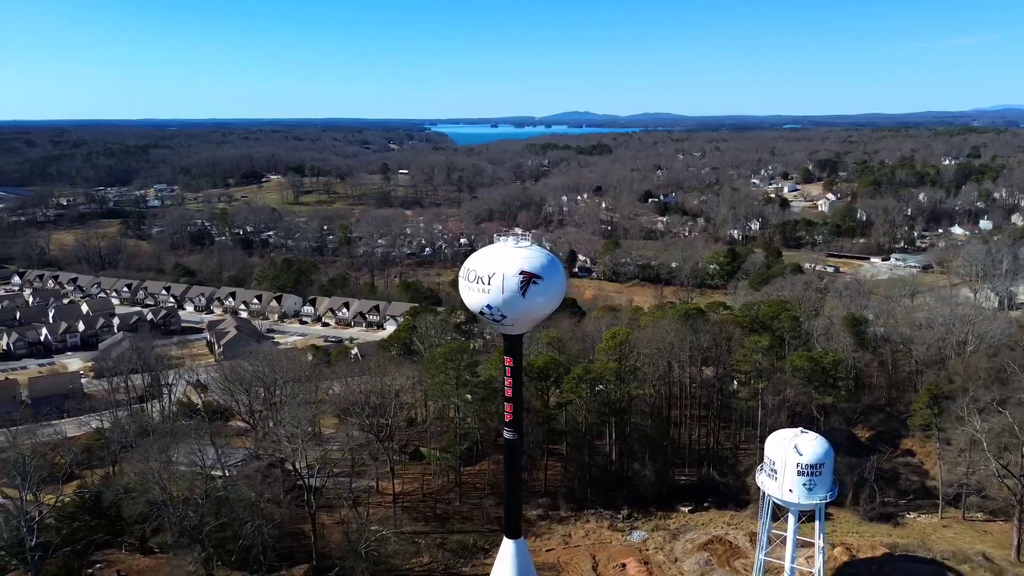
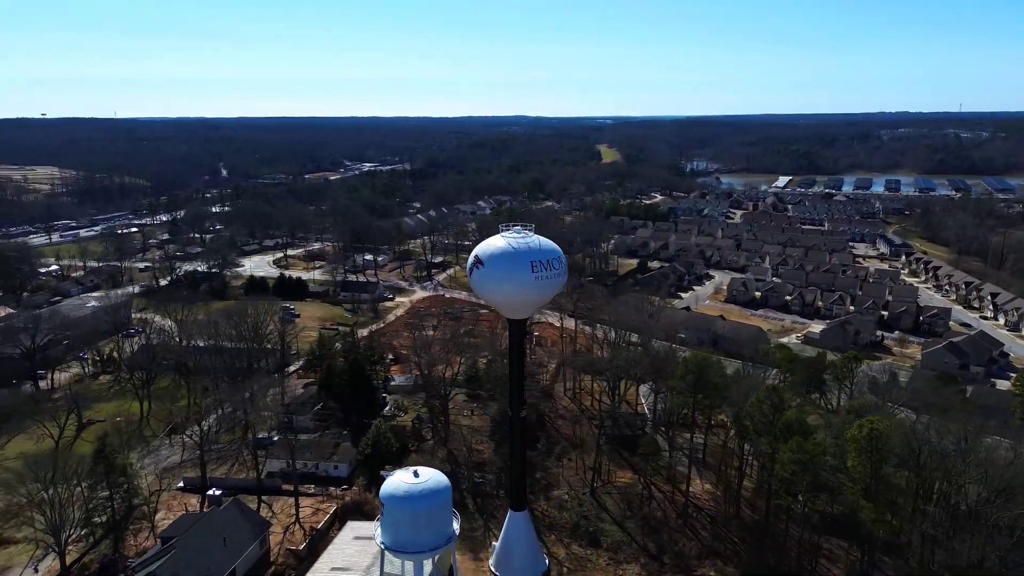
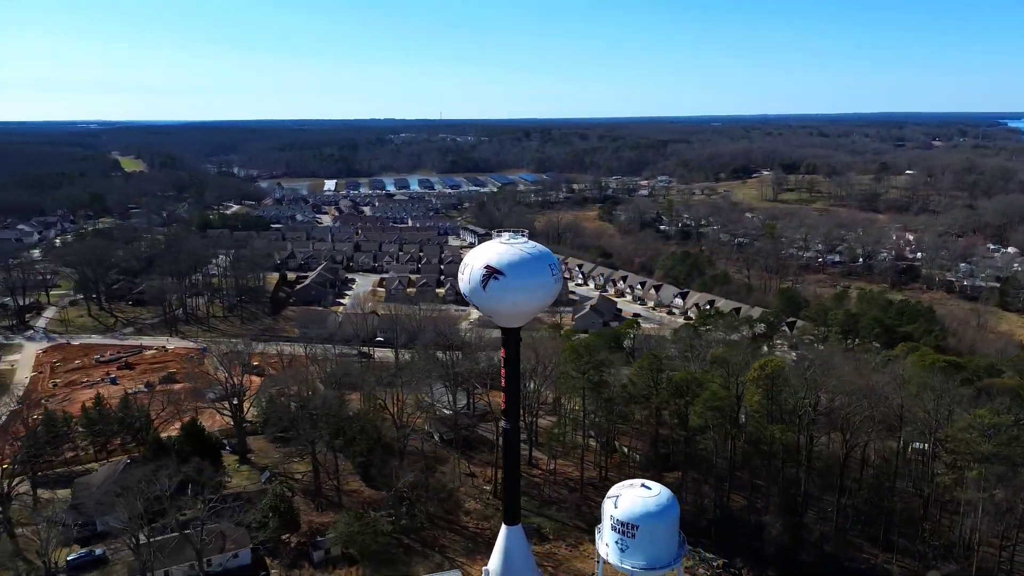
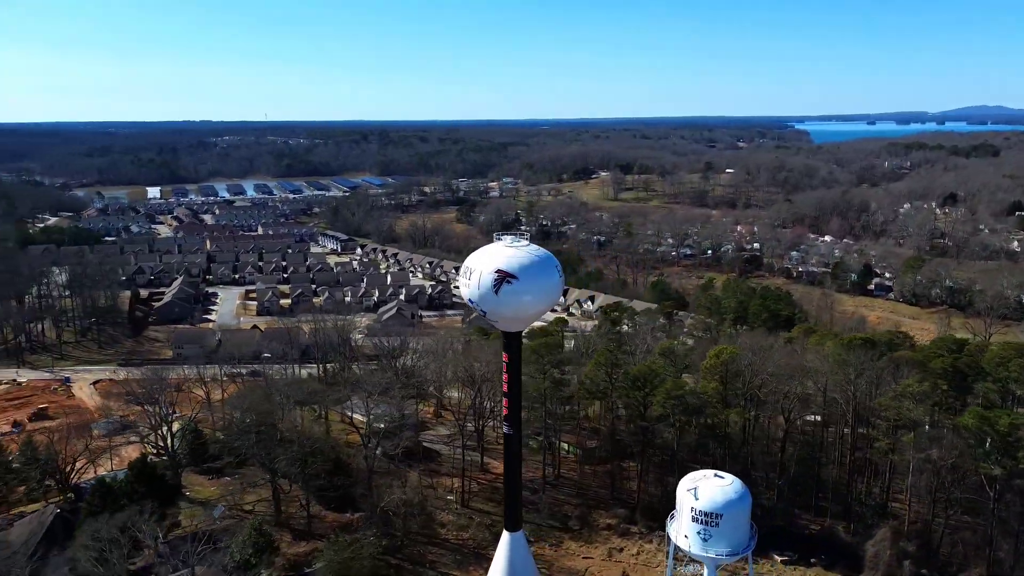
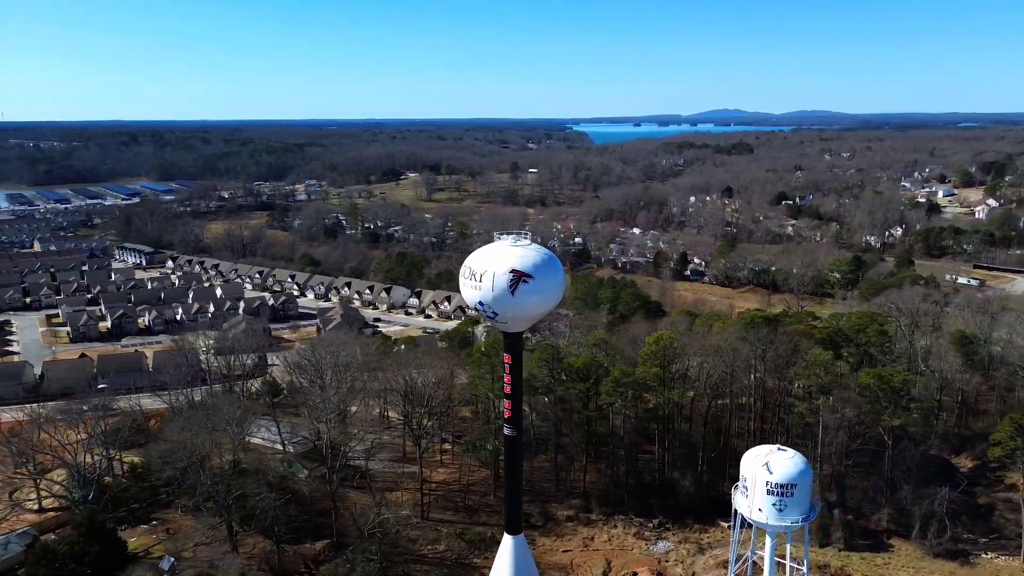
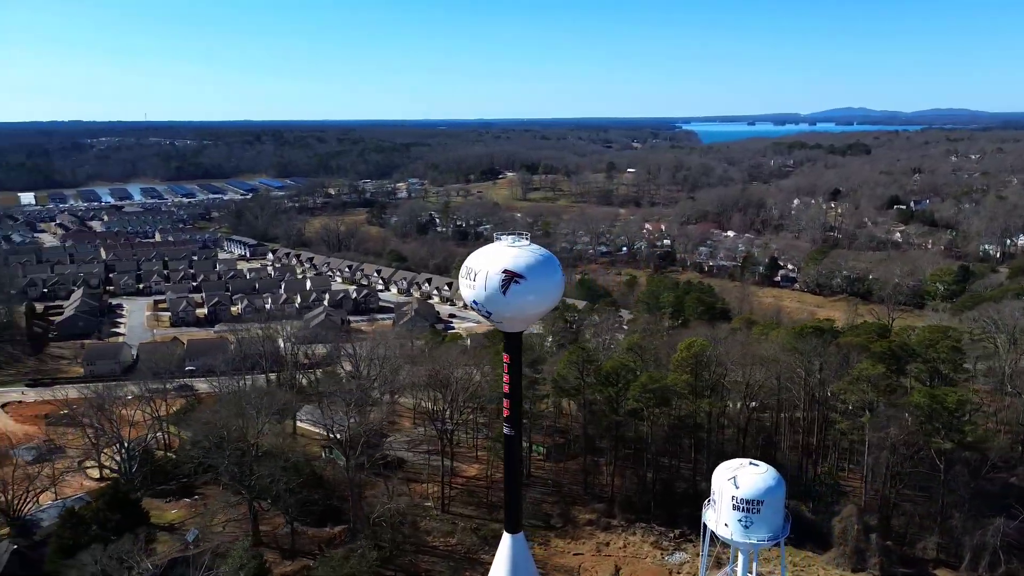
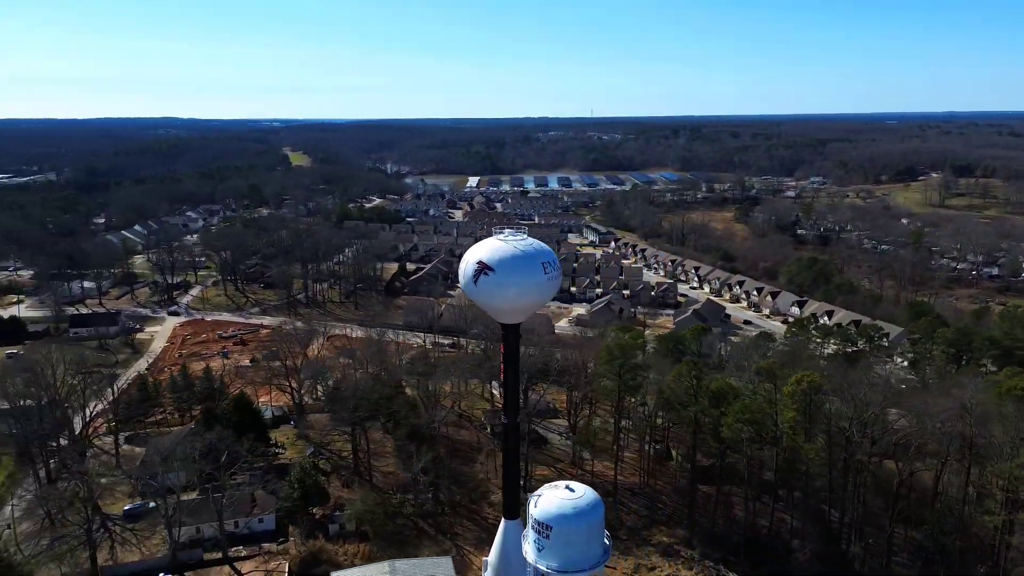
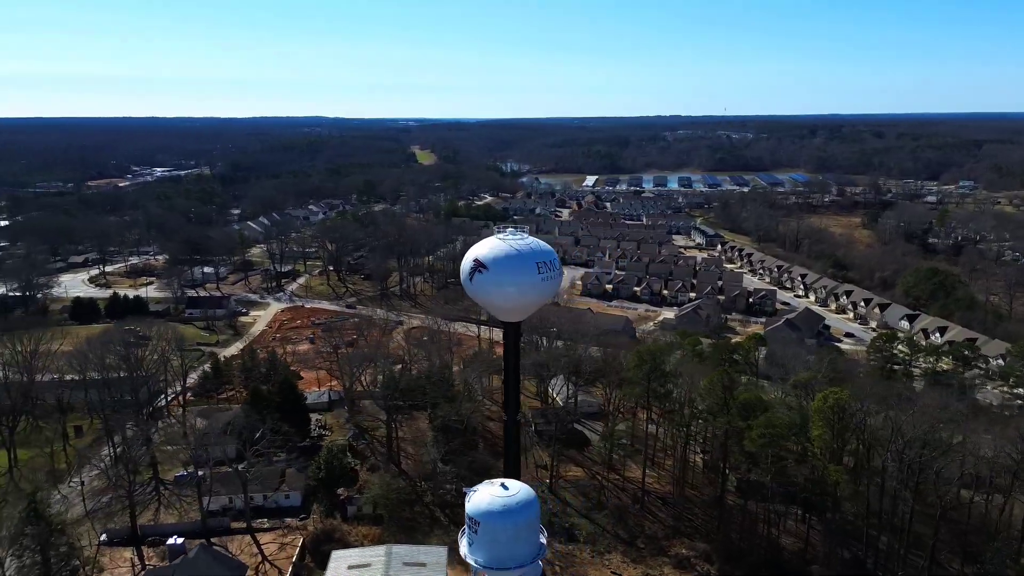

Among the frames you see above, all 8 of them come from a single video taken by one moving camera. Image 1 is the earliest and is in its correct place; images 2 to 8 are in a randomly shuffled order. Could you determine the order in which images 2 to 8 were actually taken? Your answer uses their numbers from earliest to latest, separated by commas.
5, 6, 4, 3, 7, 8, 2
